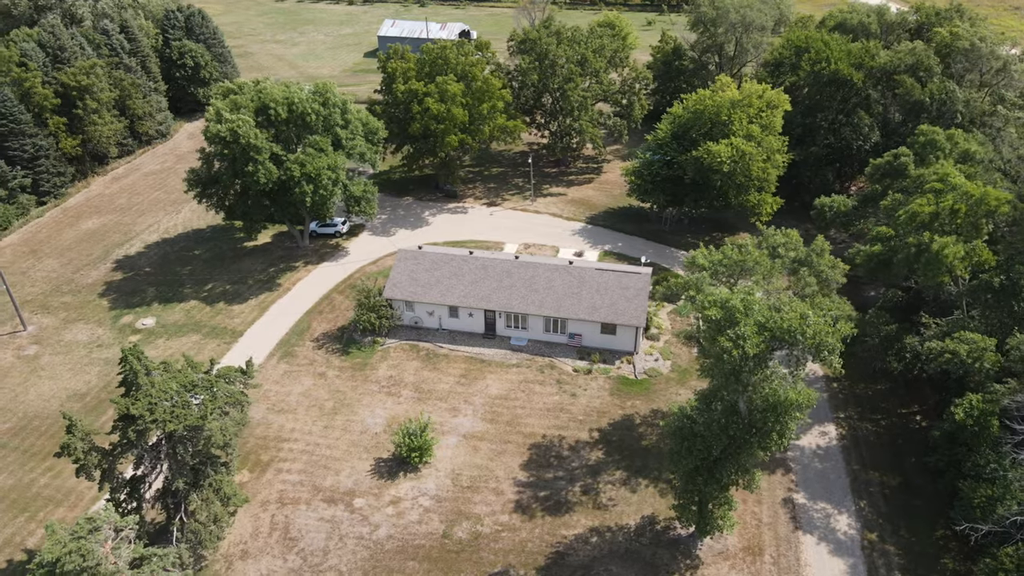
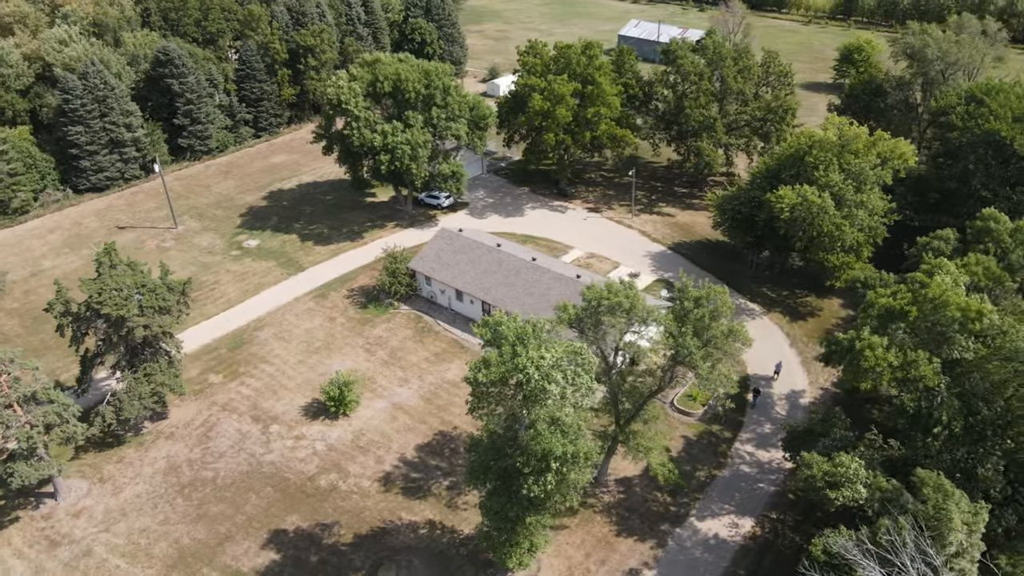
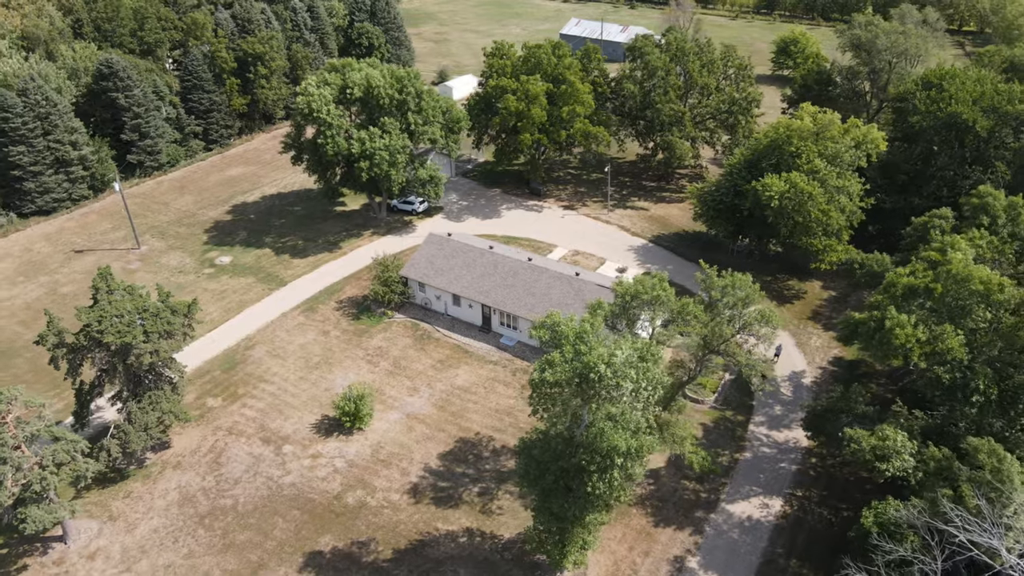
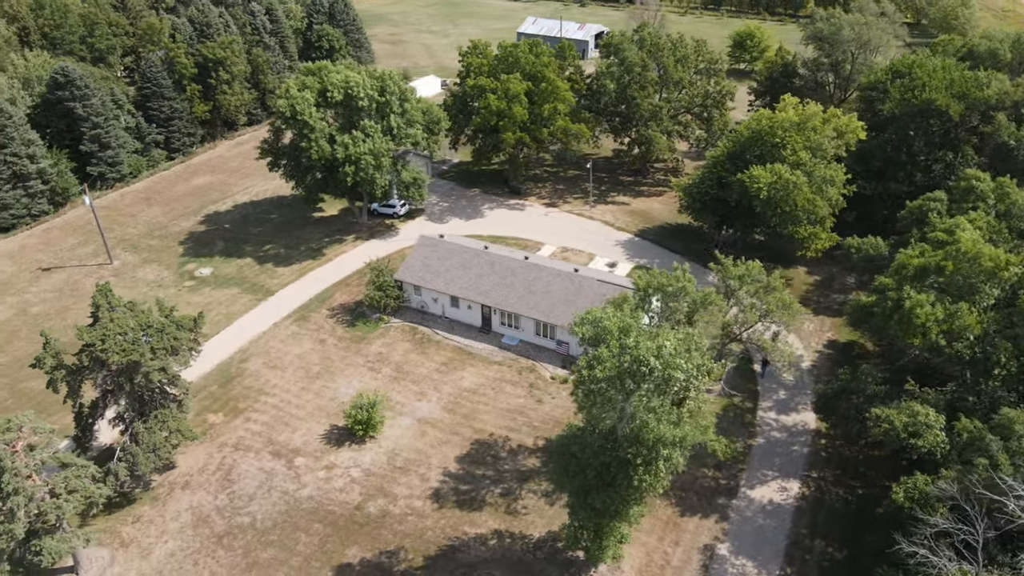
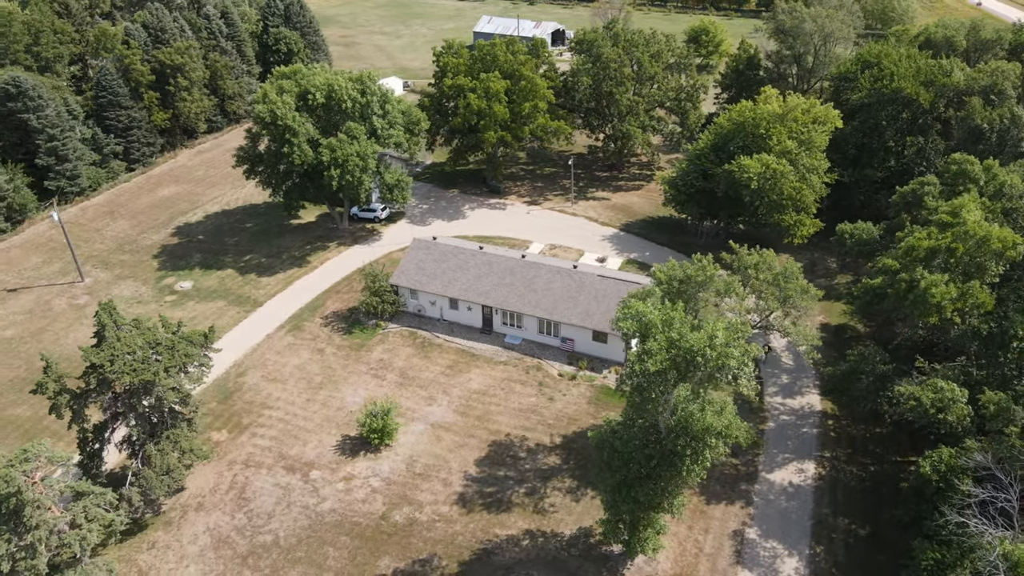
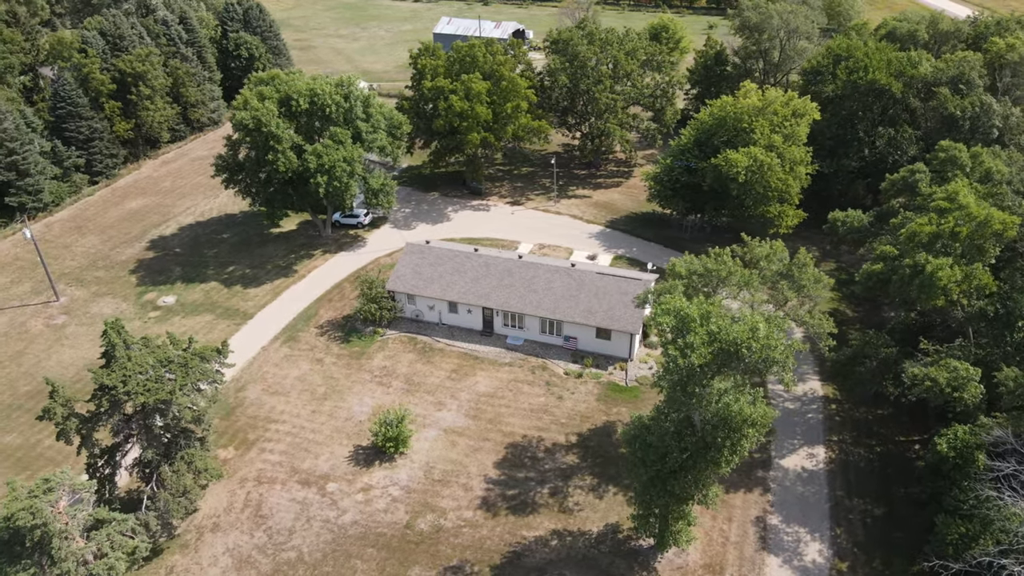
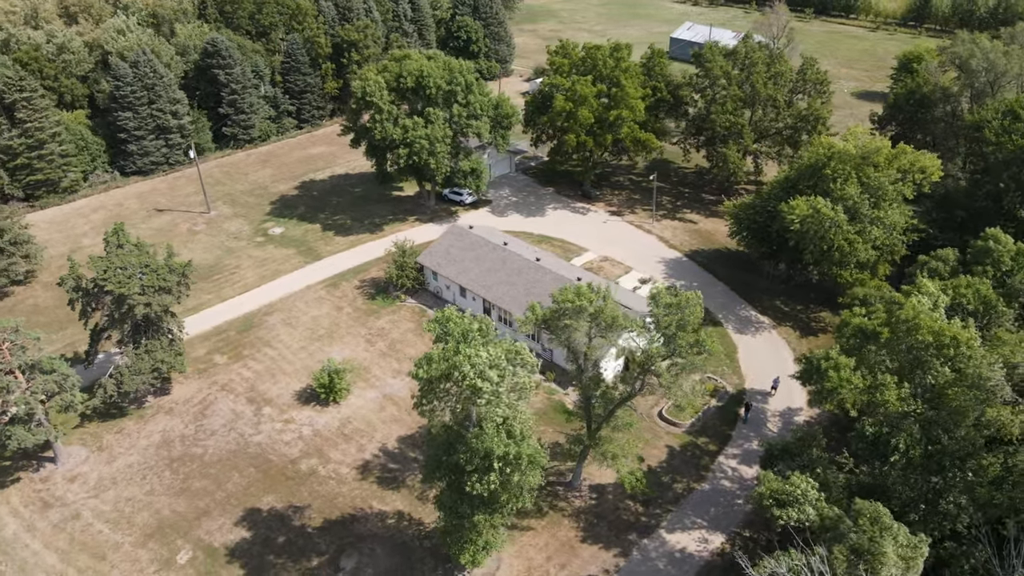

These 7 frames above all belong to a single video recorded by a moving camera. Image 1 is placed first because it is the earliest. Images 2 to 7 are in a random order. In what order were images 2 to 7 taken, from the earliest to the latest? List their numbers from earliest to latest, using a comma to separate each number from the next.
6, 5, 4, 3, 2, 7
